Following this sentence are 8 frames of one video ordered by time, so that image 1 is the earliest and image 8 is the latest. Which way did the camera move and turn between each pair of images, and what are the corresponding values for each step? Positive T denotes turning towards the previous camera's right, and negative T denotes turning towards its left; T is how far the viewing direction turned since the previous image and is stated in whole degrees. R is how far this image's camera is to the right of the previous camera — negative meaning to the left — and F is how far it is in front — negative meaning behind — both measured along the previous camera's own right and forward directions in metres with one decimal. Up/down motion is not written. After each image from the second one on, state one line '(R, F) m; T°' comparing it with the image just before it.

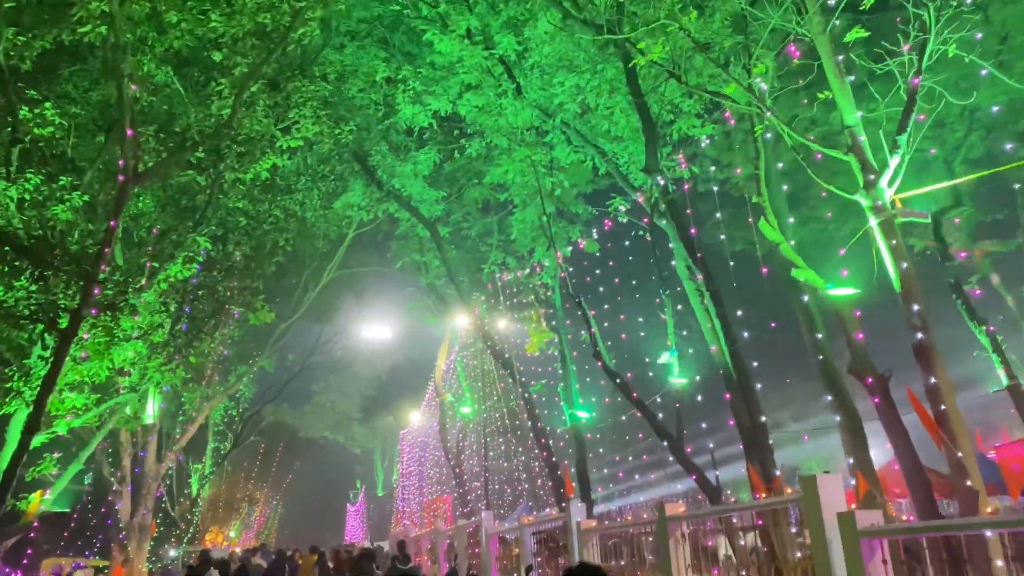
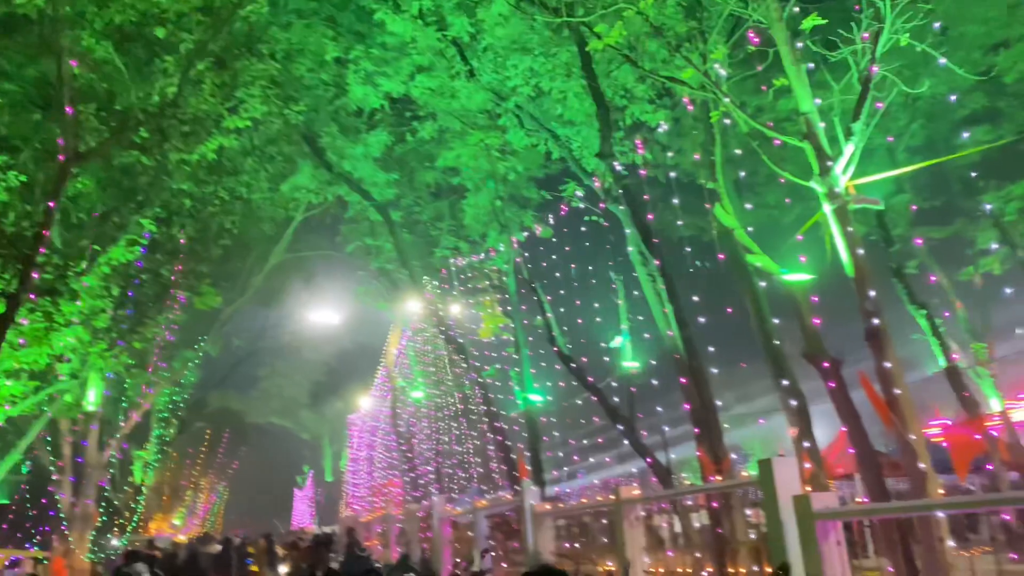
(0.0, +0.1) m; +3°
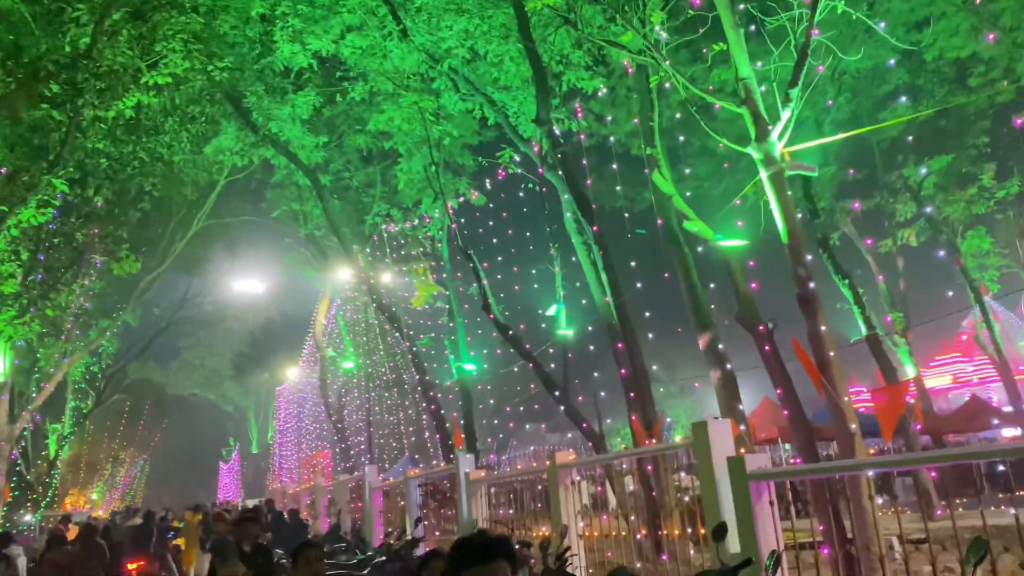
(0.0, +0.1) m; +5°
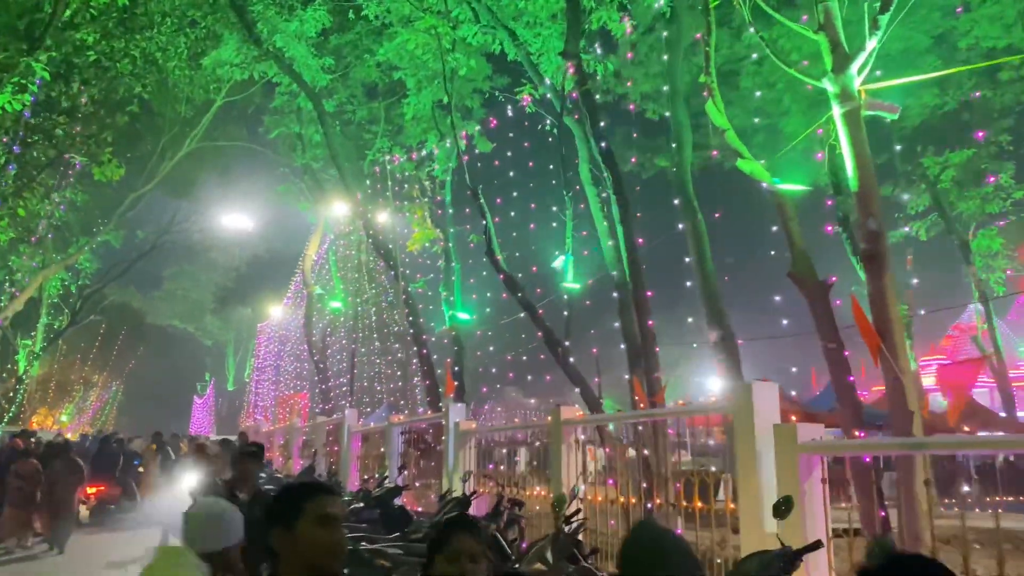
(-0.2, +0.6) m; +1°
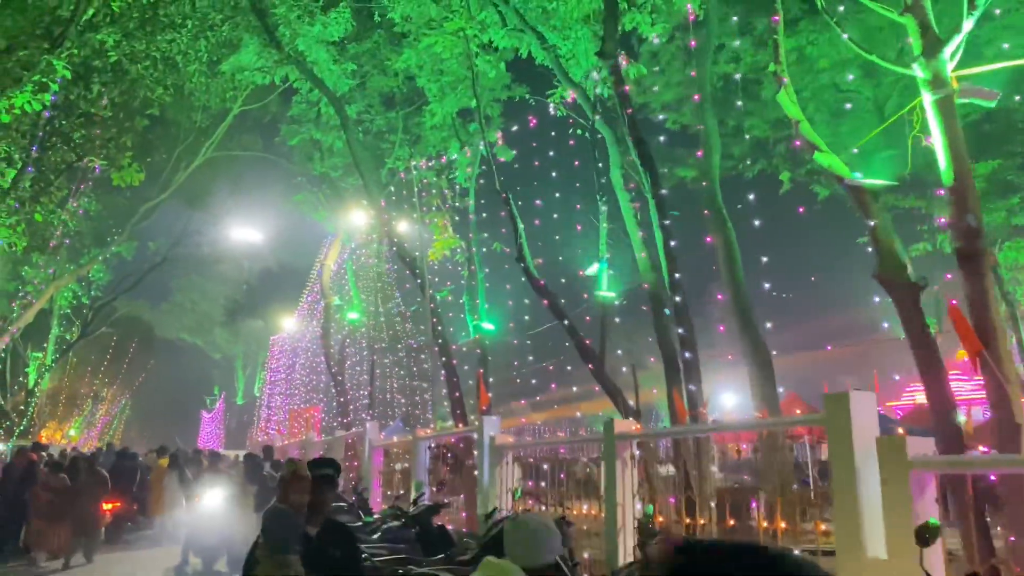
(-0.3, +0.4) m; 0°
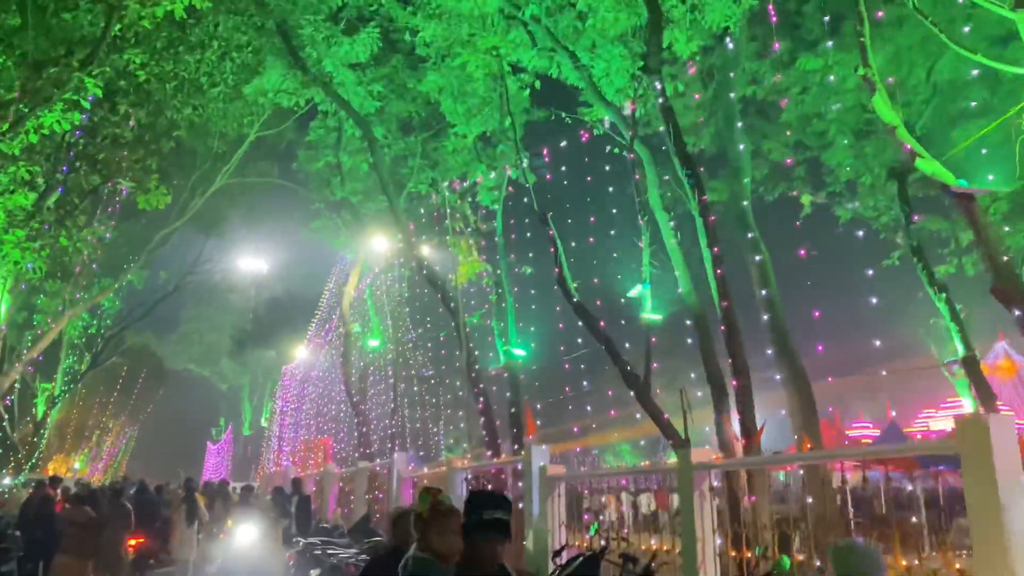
(-0.4, +0.3) m; 0°
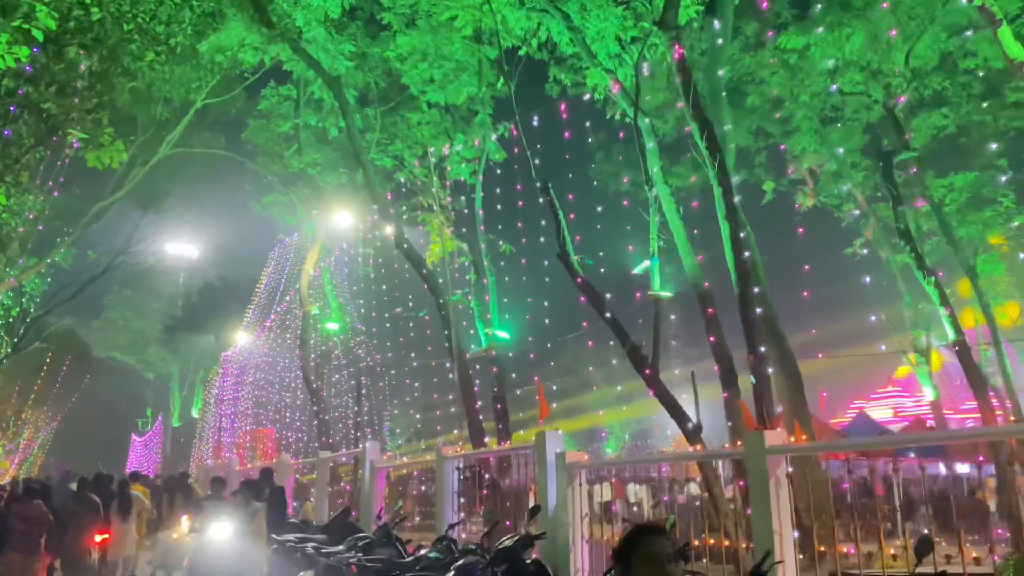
(-0.7, +0.7) m; +5°
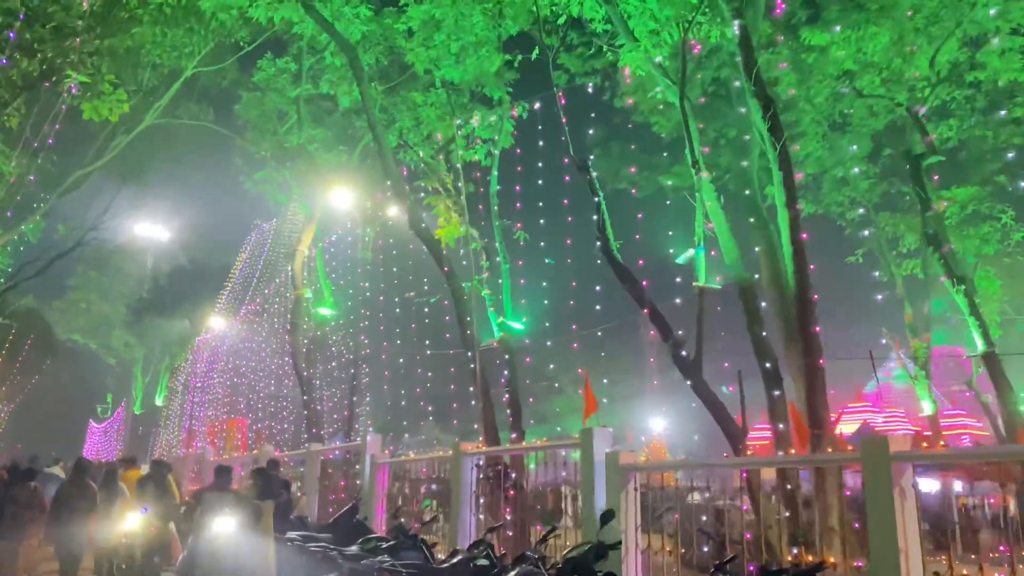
(-0.6, +0.7) m; +2°
